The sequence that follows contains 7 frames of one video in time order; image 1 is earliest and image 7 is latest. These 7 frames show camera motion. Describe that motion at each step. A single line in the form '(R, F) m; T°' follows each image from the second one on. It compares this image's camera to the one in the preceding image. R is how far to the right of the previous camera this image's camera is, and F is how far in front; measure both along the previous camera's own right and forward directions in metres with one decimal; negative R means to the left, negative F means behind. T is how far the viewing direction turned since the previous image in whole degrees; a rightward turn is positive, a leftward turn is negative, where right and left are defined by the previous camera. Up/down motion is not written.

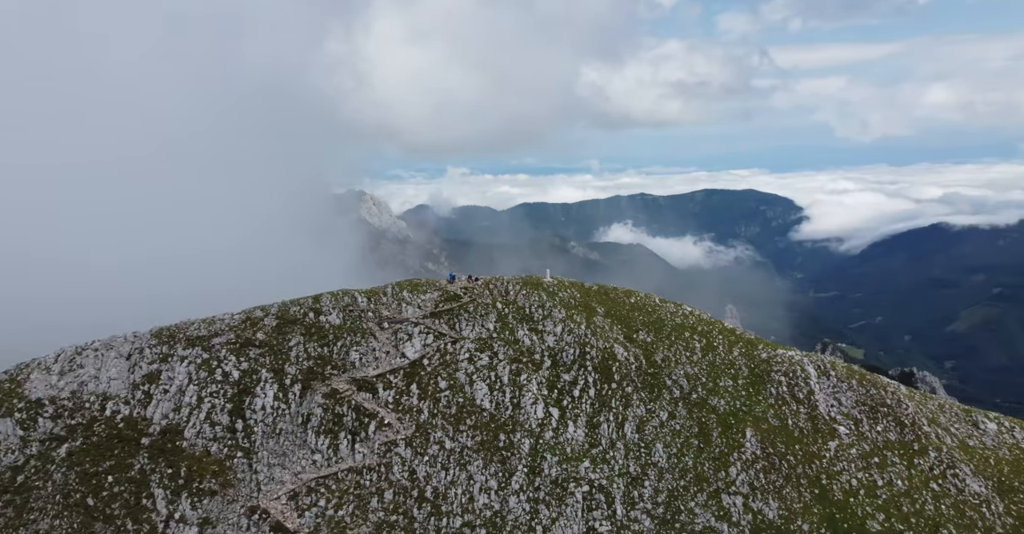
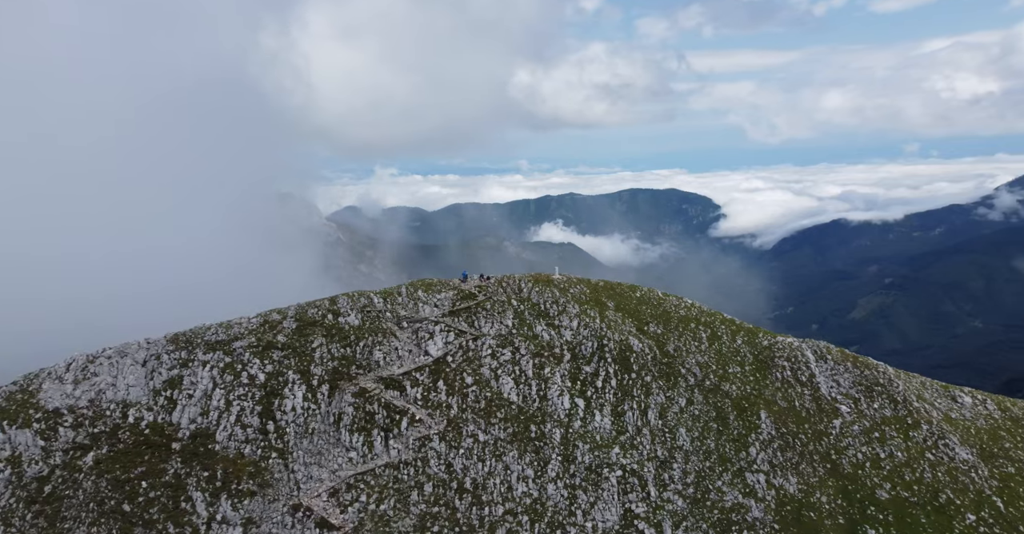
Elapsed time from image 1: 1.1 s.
(-6.3, -1.6) m; +4°
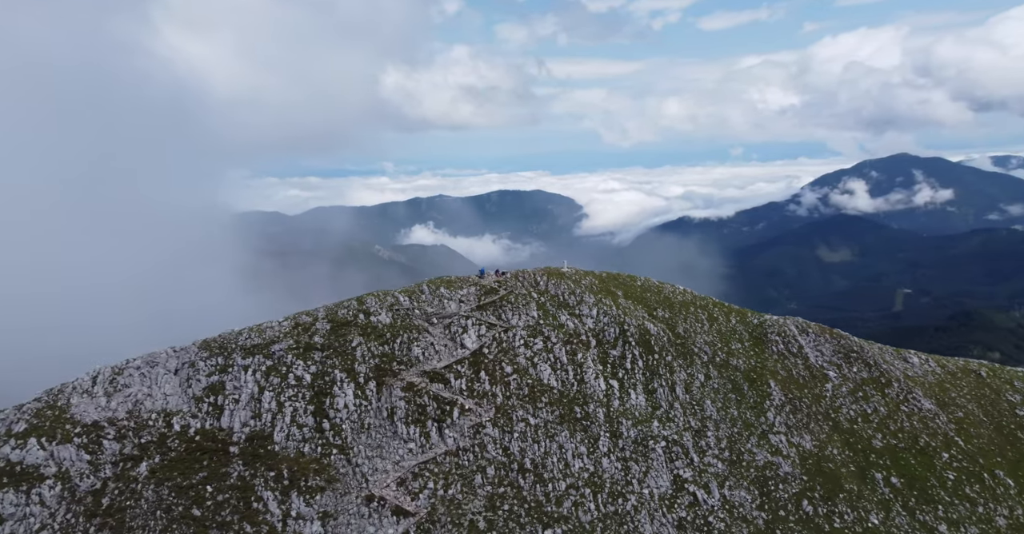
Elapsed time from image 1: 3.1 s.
(-11.6, -2.7) m; +7°
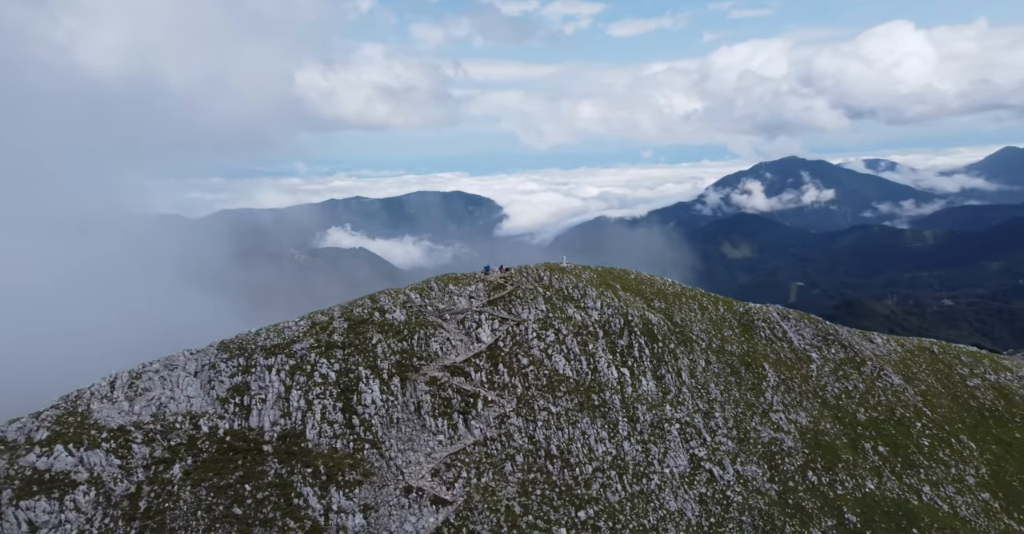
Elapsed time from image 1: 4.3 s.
(-6.8, -2.0) m; +5°
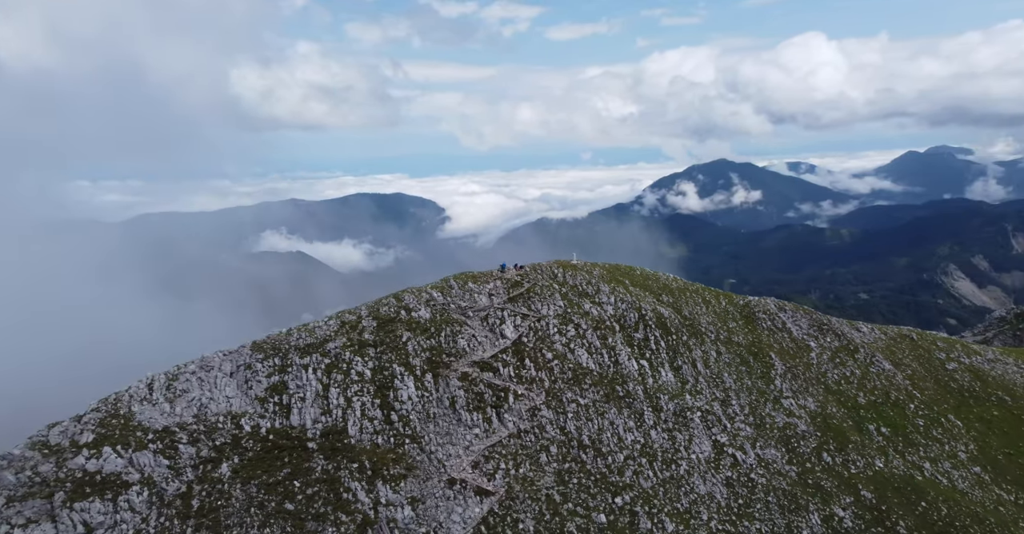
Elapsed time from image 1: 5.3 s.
(-6.2, -1.9) m; +3°
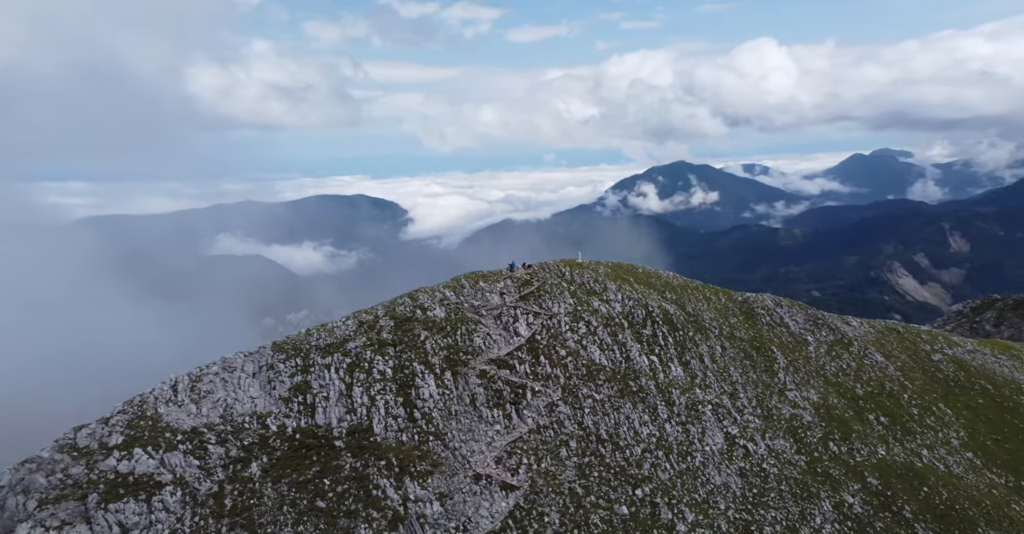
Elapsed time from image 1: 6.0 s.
(-4.0, -1.3) m; +2°
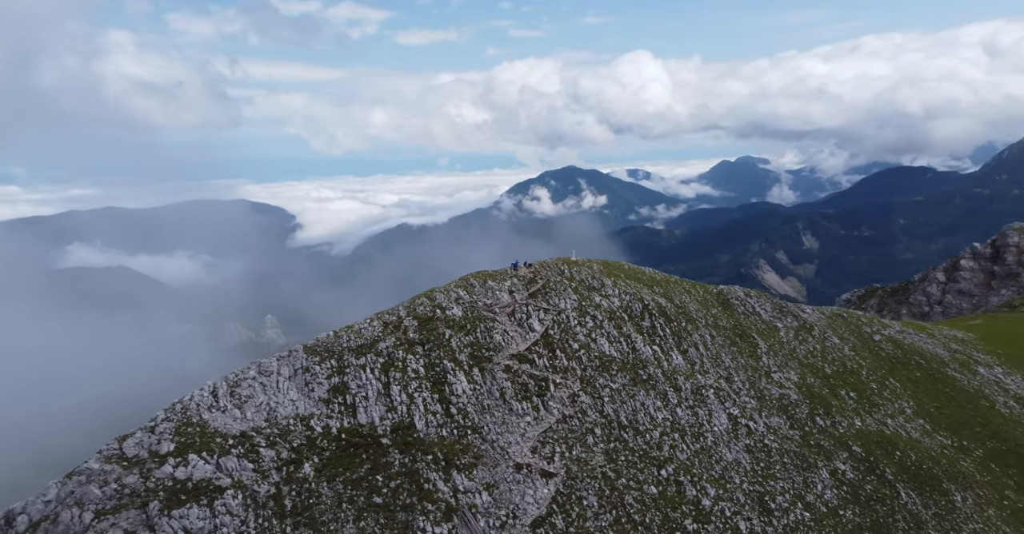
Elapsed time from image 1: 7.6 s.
(-9.9, -2.9) m; +6°
